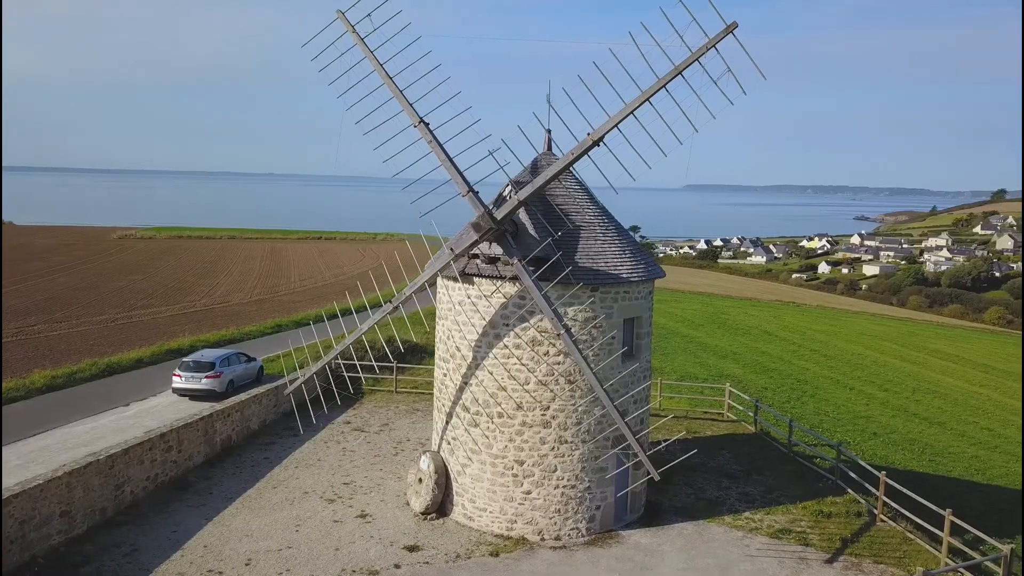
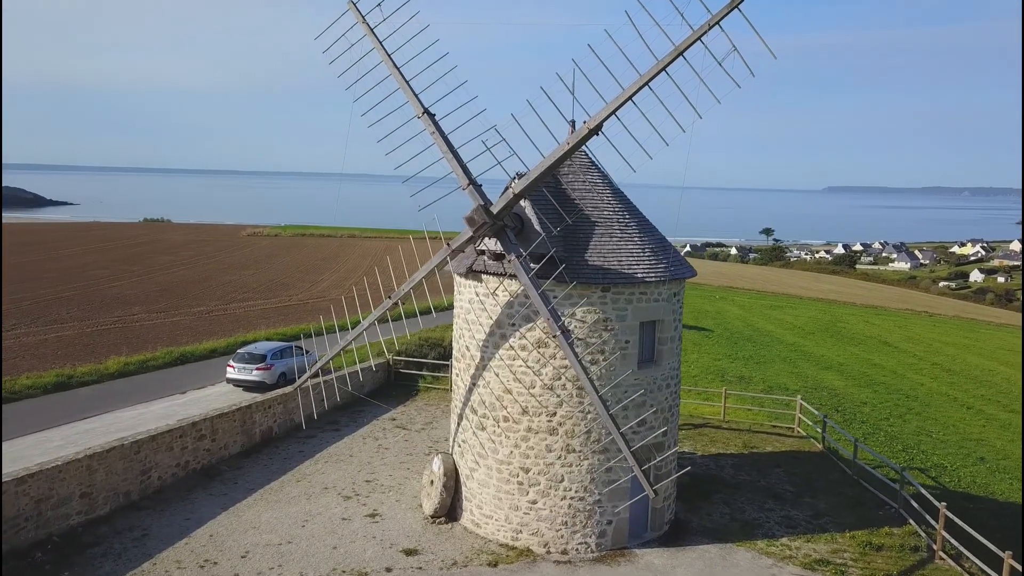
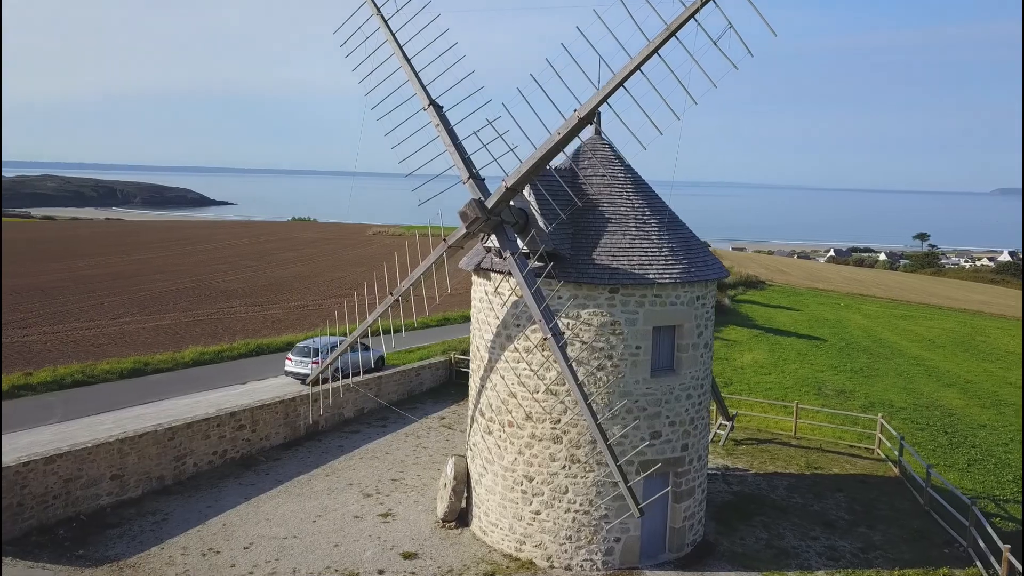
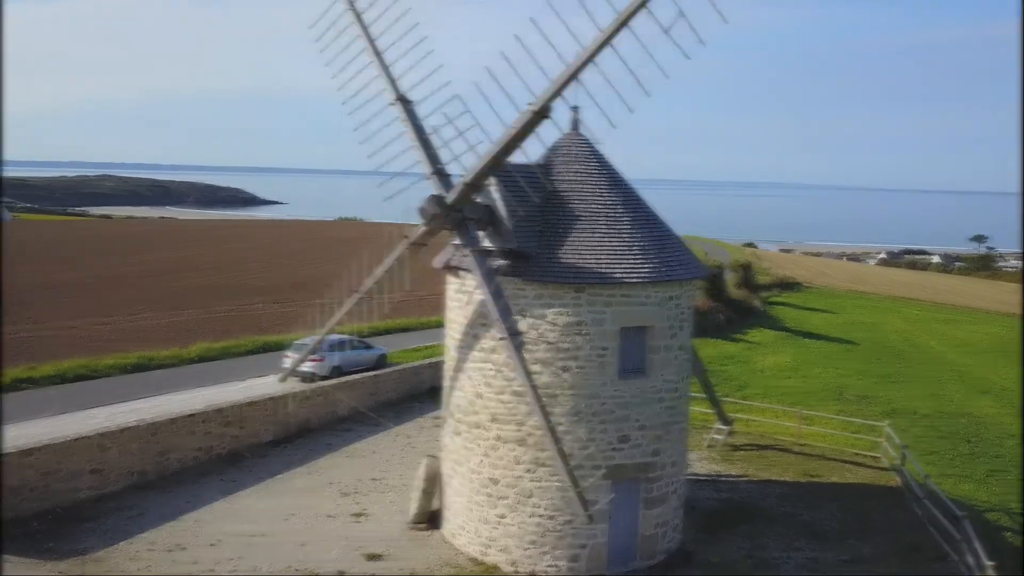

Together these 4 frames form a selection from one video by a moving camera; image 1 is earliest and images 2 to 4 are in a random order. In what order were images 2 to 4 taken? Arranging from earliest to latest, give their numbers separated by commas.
2, 3, 4
